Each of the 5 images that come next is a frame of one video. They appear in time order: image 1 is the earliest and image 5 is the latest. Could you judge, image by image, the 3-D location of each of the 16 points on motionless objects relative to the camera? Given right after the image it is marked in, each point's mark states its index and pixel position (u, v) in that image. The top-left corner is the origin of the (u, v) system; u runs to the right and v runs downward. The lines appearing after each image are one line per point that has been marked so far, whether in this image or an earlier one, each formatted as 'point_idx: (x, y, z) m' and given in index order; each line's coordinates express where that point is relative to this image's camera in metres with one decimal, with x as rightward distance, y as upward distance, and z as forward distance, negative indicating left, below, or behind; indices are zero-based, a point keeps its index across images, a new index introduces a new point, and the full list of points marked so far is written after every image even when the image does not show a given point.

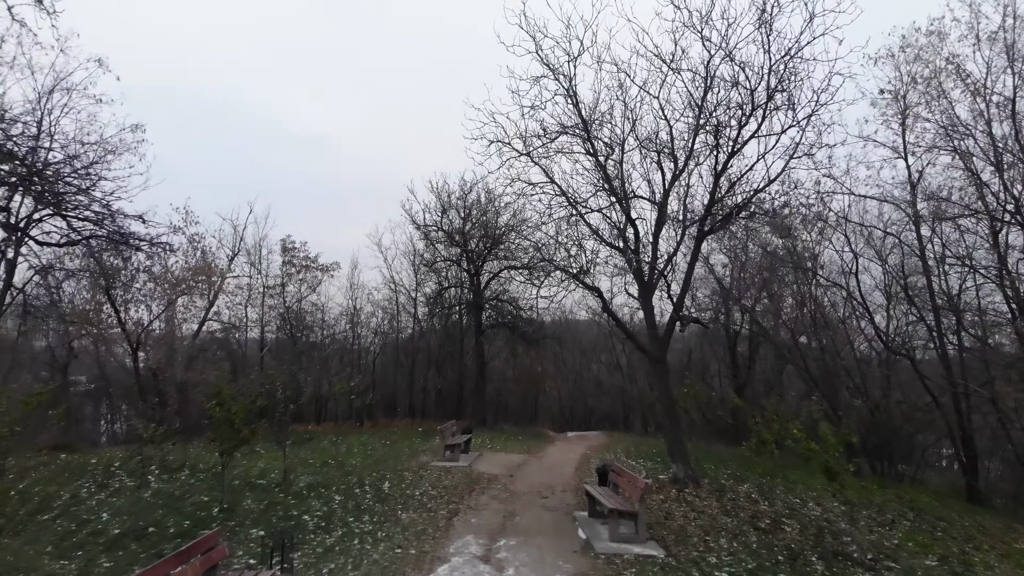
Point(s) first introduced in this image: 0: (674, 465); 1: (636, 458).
0: (+3.0, -3.3, +12.2) m
1: (+3.0, -4.1, +15.7) m
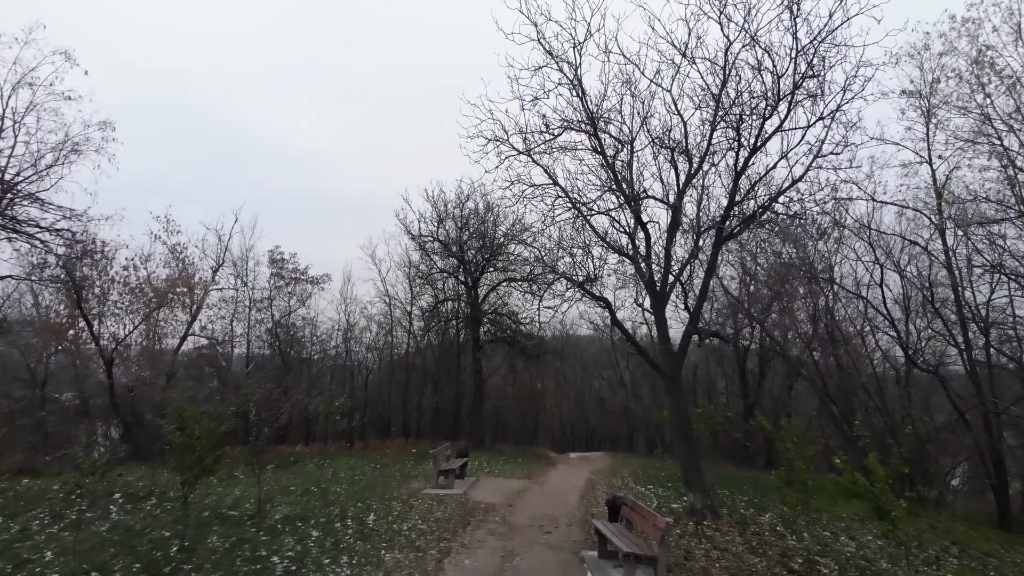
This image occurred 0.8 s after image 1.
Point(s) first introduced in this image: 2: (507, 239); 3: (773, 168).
0: (+3.0, -3.4, +11.0) m
1: (+3.0, -4.3, +14.5) m
2: (-0.1, +1.1, +14.8) m
3: (+4.3, +2.0, +10.8) m
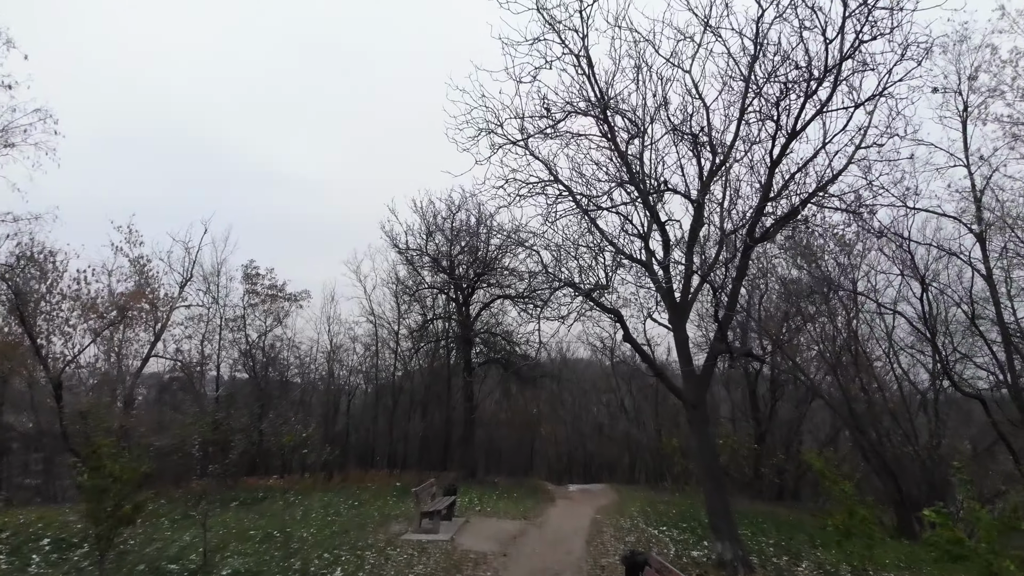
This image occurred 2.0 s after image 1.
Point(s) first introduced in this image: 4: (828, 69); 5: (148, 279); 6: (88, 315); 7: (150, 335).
0: (+2.9, -3.6, +9.3) m
1: (+2.8, -4.6, +12.7) m
2: (-0.2, +0.8, +13.2) m
3: (+4.2, +1.8, +9.3) m
4: (+4.2, +2.9, +8.9) m
5: (-9.9, +0.3, +18.0) m
6: (-10.3, -0.6, +16.0) m
7: (-10.2, -1.3, +18.7) m
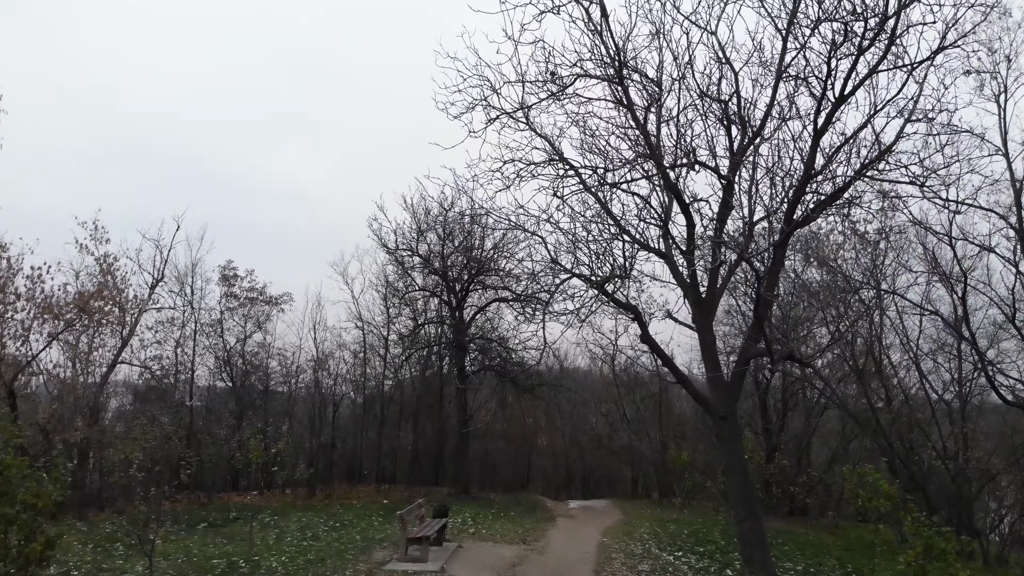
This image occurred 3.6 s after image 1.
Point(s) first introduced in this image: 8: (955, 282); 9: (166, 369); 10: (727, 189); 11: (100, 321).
0: (+2.9, -3.5, +8.0) m
1: (+2.8, -4.5, +11.4) m
2: (-0.3, +0.9, +11.9) m
3: (+4.2, +1.9, +8.1) m
4: (+4.2, +3.0, +7.7) m
5: (-10.0, +0.2, +16.6) m
6: (-10.3, -0.6, +14.6) m
7: (-10.3, -1.4, +17.3) m
8: (+9.5, +0.1, +14.2) m
9: (-10.3, -2.4, +19.8) m
10: (+2.6, +1.2, +7.9) m
11: (-10.0, -0.8, +16.1) m
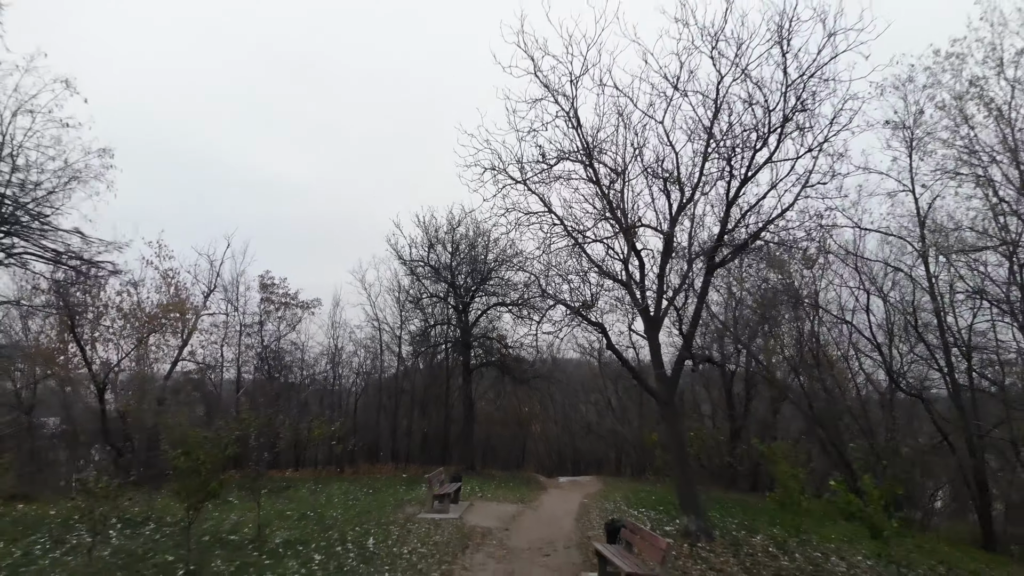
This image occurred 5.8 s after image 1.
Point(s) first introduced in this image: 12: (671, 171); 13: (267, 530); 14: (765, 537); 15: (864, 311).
0: (+2.9, -3.9, +11.2) m
1: (+2.8, -4.9, +14.6) m
2: (-0.3, +0.5, +15.0) m
3: (+4.3, +1.6, +11.2) m
4: (+4.3, +2.7, +10.8) m
5: (-10.0, 0.0, +19.7) m
6: (-10.3, -0.9, +17.7) m
7: (-10.4, -1.6, +20.3) m
8: (+9.5, -0.2, +17.4) m
9: (-10.4, -2.6, +22.9) m
10: (+2.6, +0.8, +11.0) m
11: (-10.1, -1.1, +19.1) m
12: (+2.7, +2.0, +11.3) m
13: (-4.3, -4.2, +11.4) m
14: (+4.9, -4.8, +12.8) m
15: (+9.8, -0.6, +18.3) m
